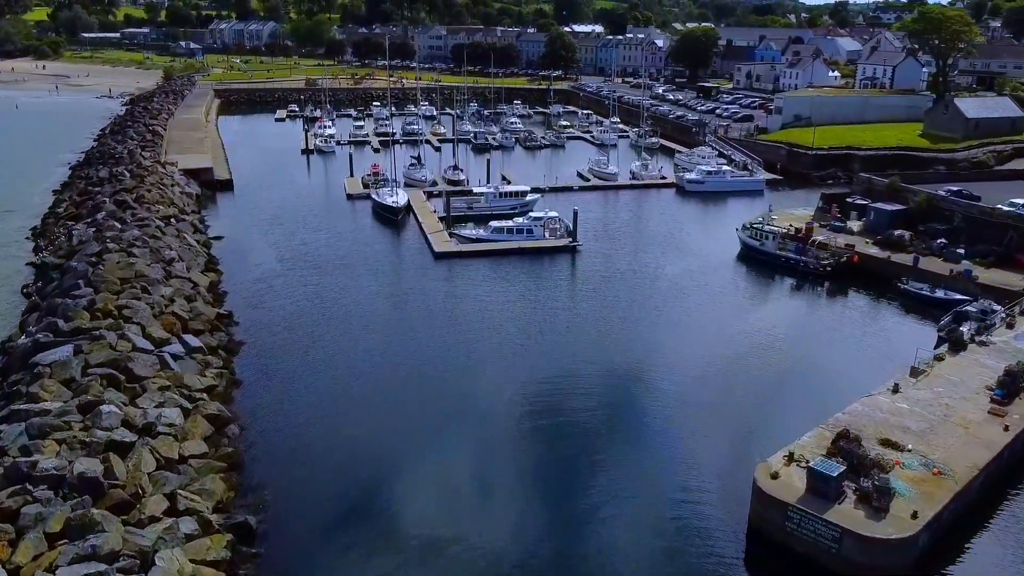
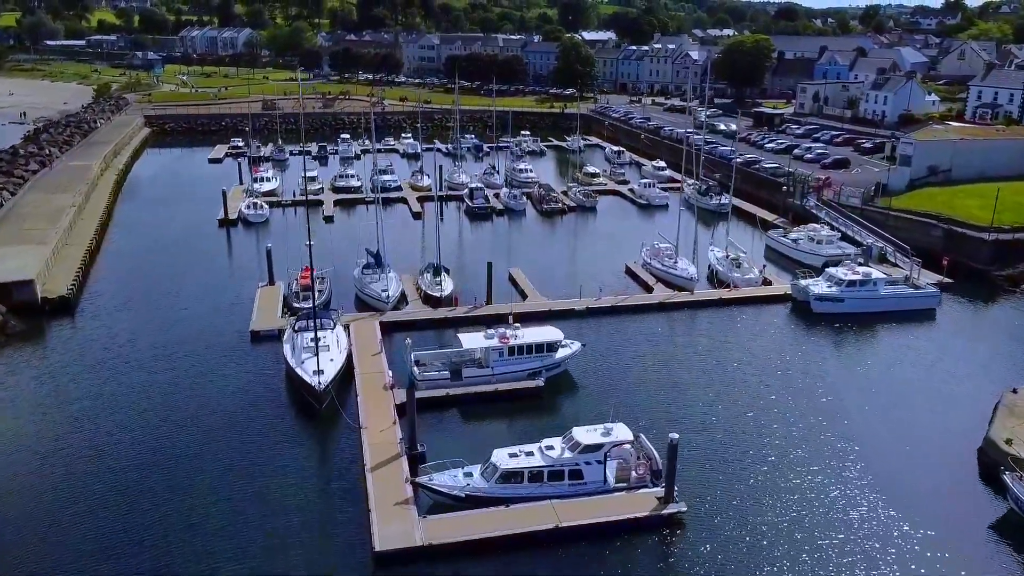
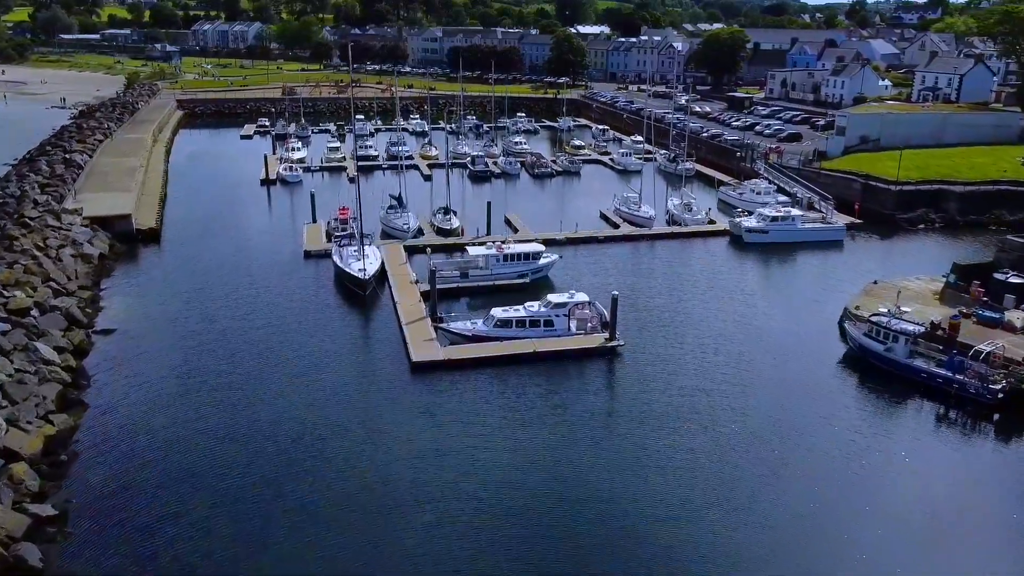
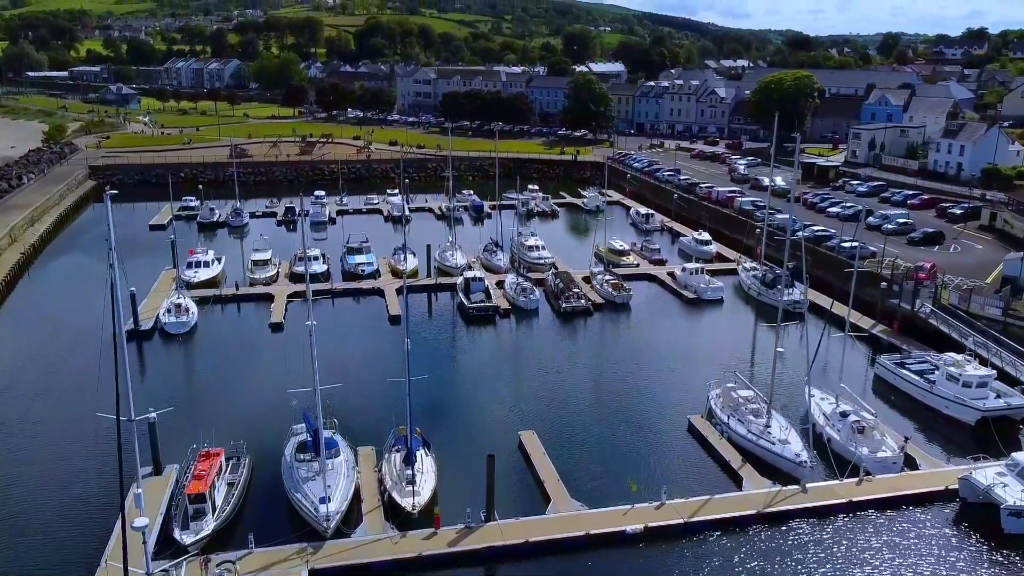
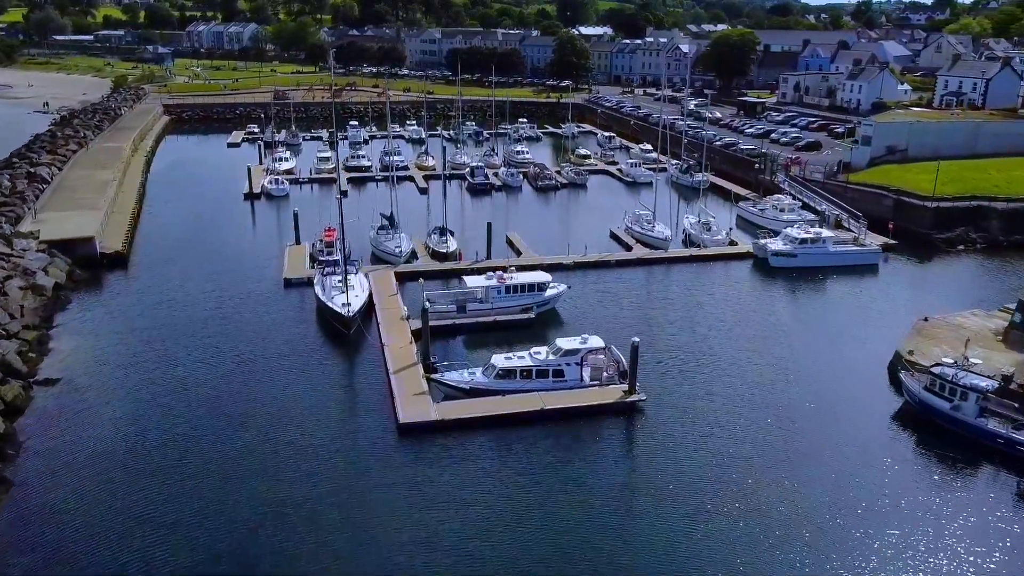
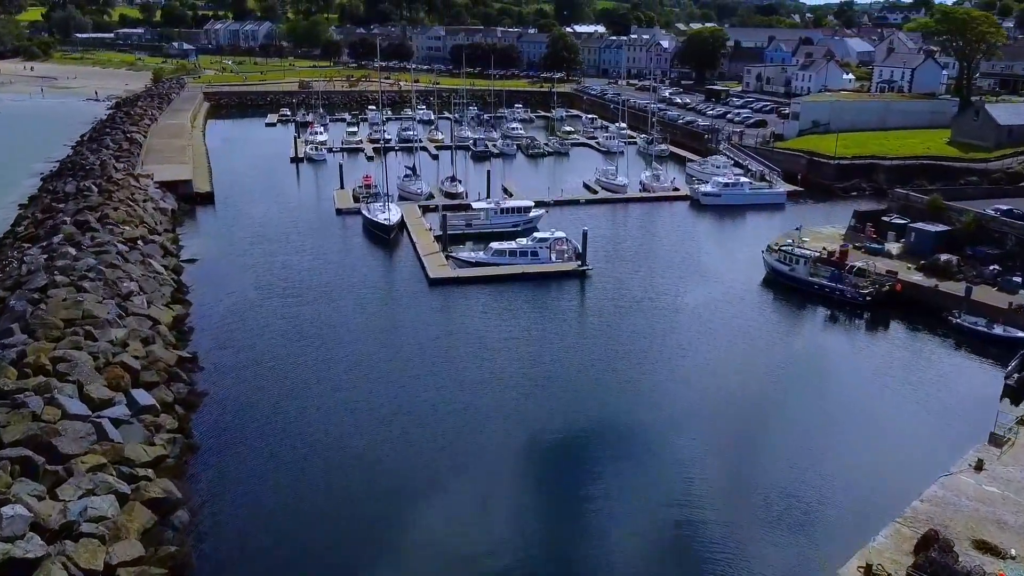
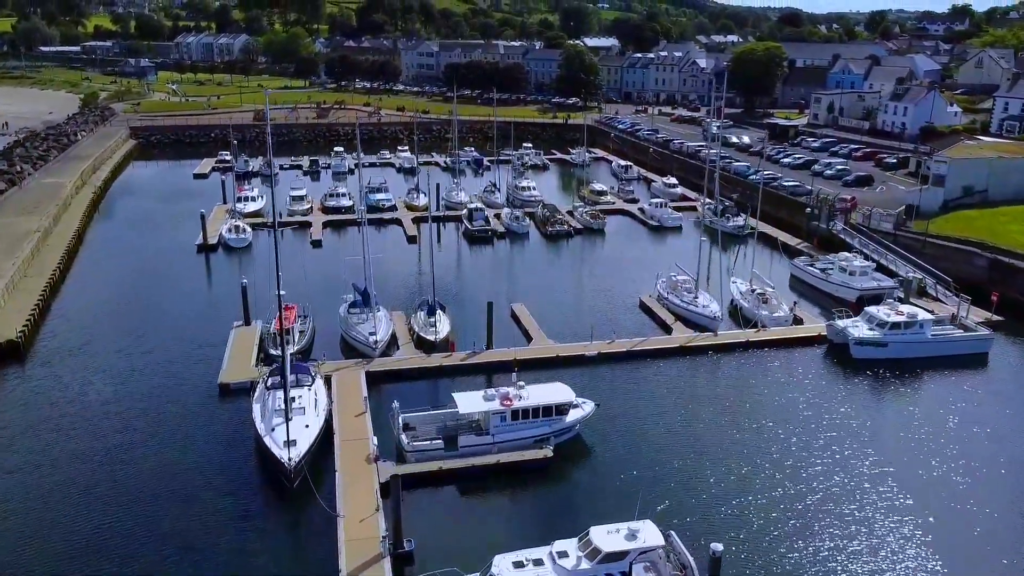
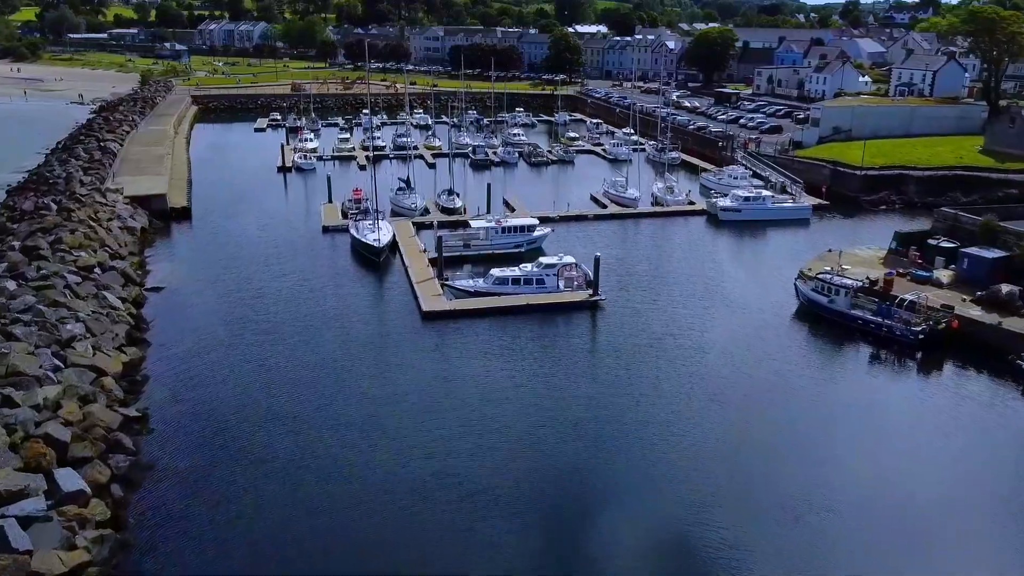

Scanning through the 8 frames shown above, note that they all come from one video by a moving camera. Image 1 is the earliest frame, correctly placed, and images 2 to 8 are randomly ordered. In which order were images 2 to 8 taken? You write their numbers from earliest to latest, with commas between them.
6, 8, 3, 5, 2, 7, 4
